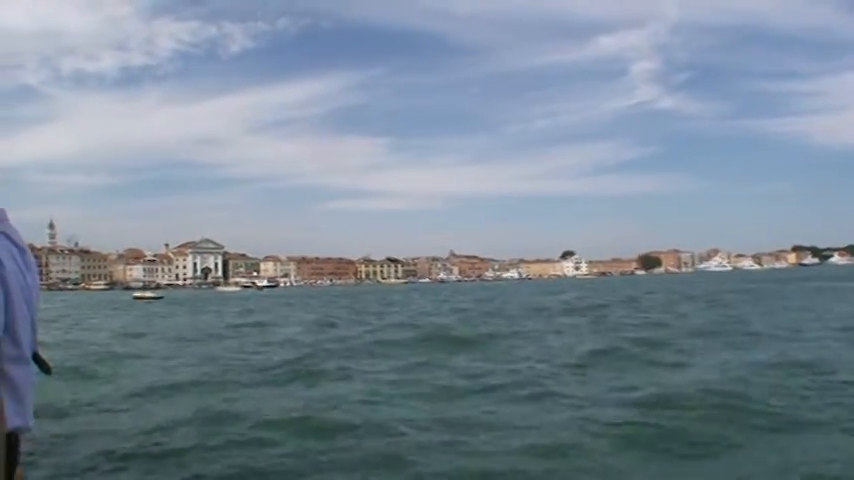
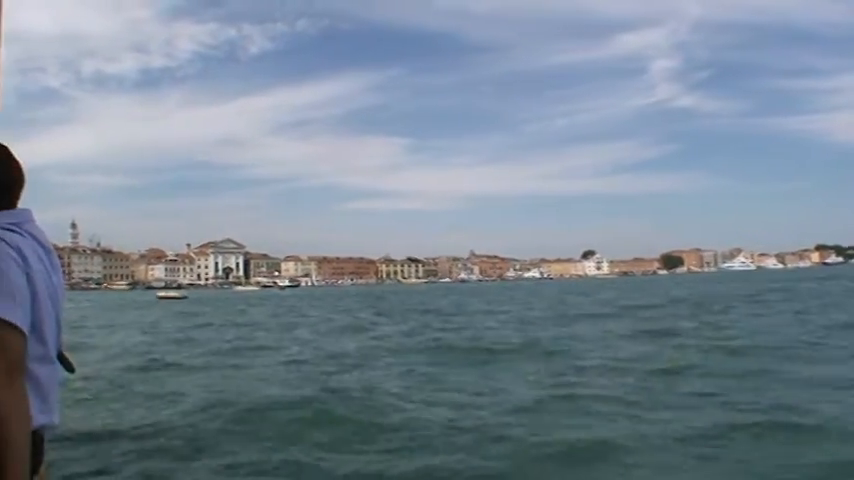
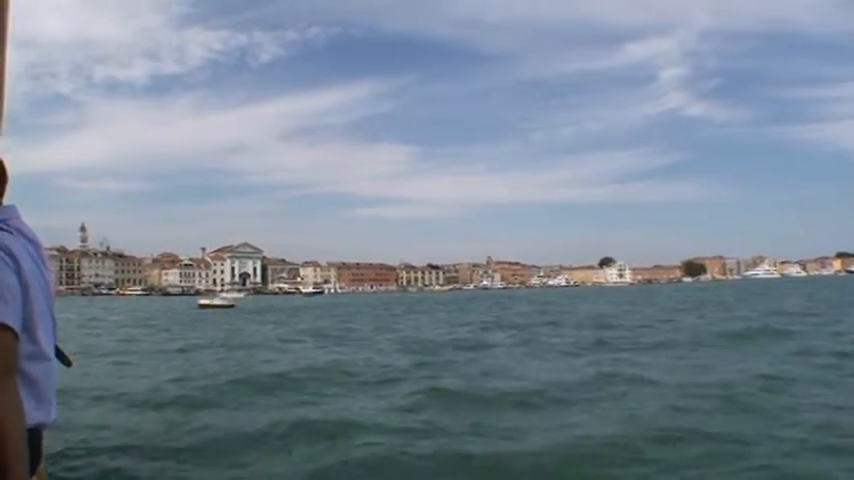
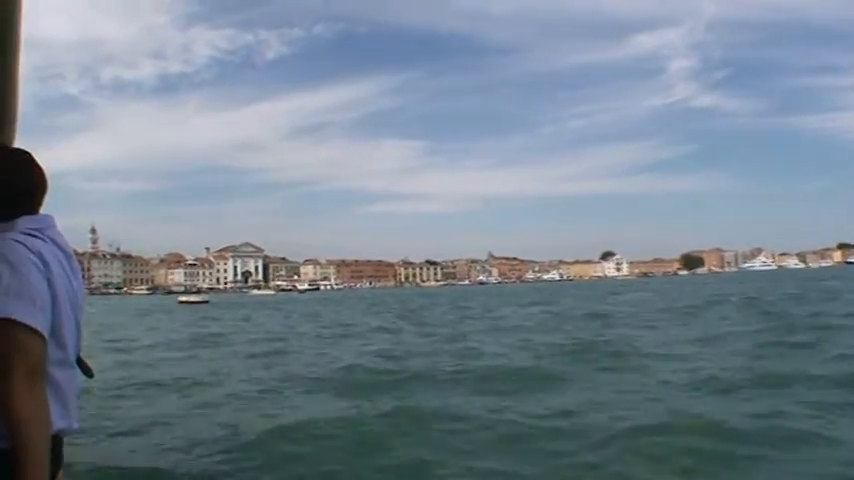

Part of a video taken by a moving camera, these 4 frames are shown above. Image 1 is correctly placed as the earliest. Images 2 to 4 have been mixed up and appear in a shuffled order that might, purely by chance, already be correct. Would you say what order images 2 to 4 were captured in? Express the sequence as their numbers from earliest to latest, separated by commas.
2, 4, 3
